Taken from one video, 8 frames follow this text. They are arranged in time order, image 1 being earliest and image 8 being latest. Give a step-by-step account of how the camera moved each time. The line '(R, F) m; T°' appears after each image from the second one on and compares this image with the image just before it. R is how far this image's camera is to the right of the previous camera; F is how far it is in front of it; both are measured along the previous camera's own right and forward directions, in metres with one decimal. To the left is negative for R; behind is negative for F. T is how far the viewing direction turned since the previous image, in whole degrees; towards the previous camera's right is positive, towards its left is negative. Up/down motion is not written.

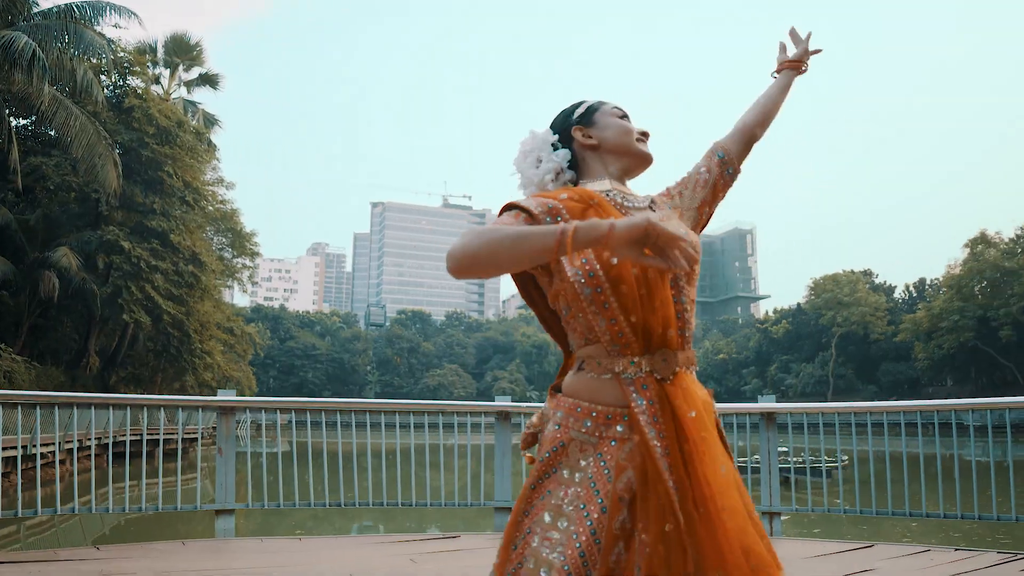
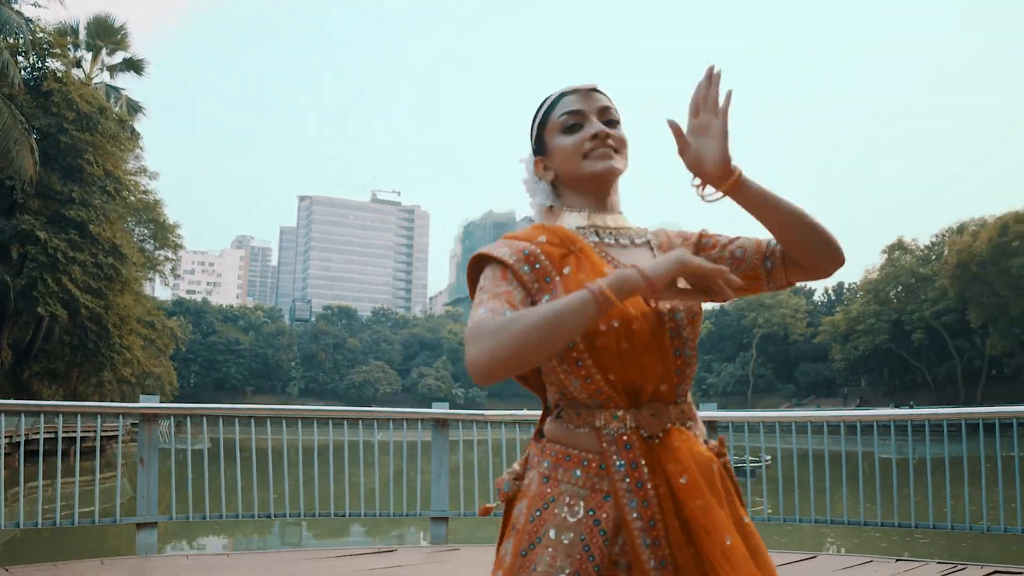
(-0.1, -0.1) m; +6°
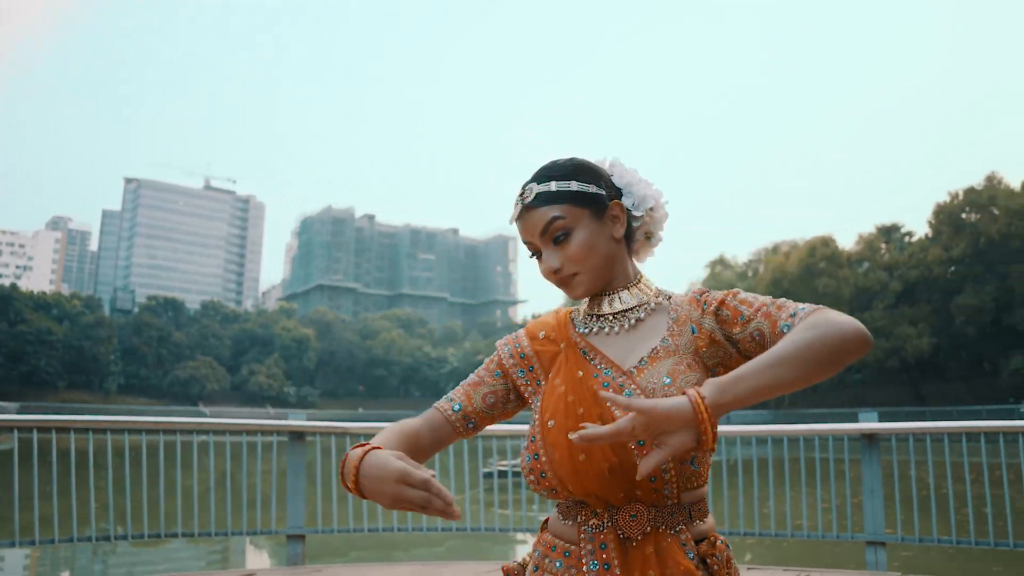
(-0.4, -0.1) m; +13°
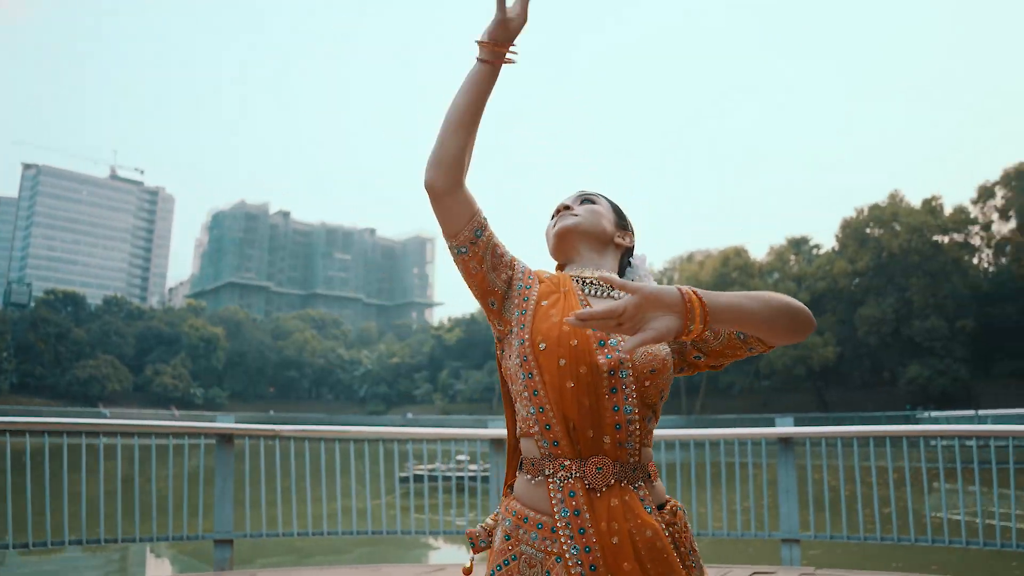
(-0.2, -0.1) m; +7°
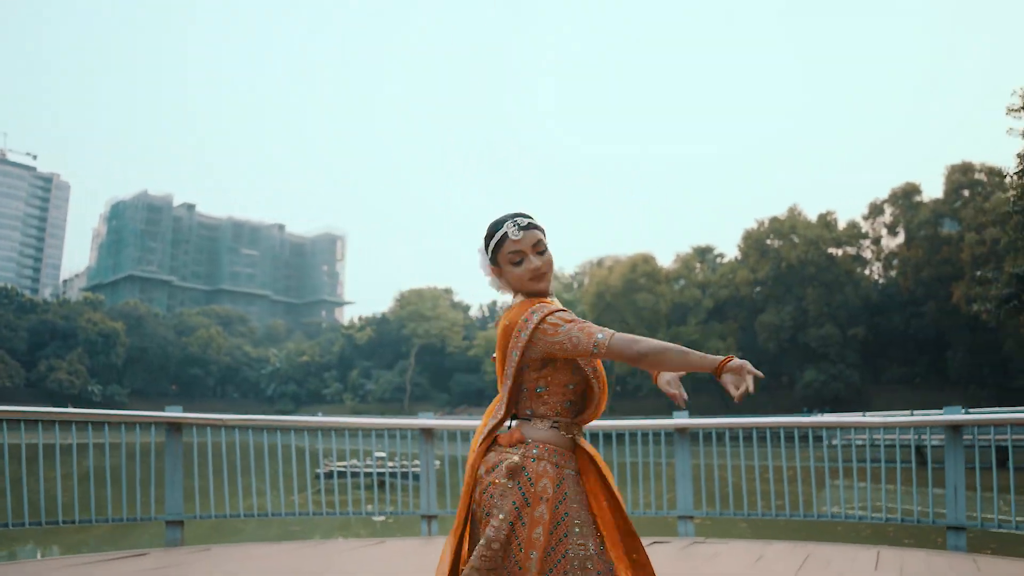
(-0.2, -0.3) m; +7°
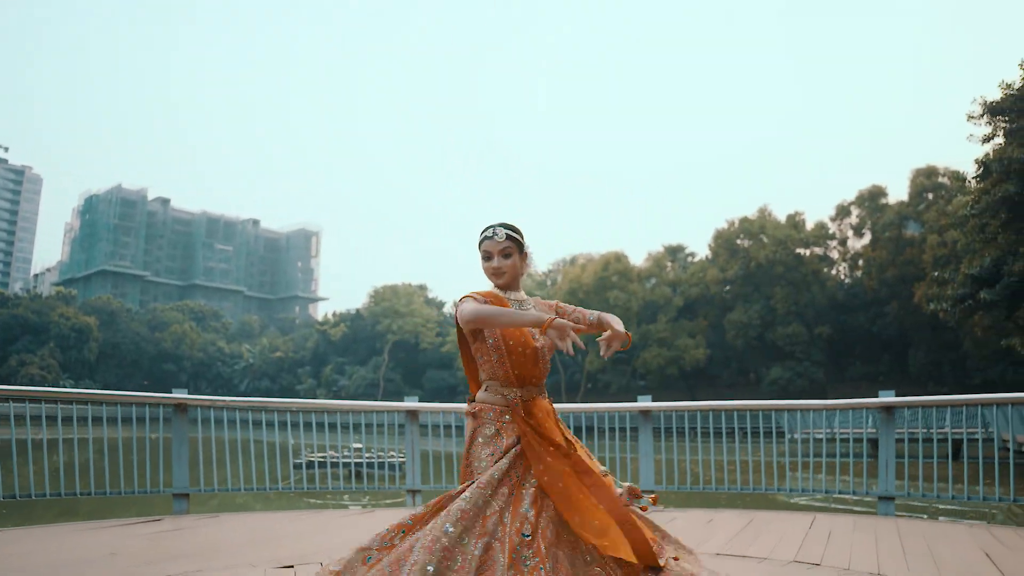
(+0.1, -0.3) m; +2°
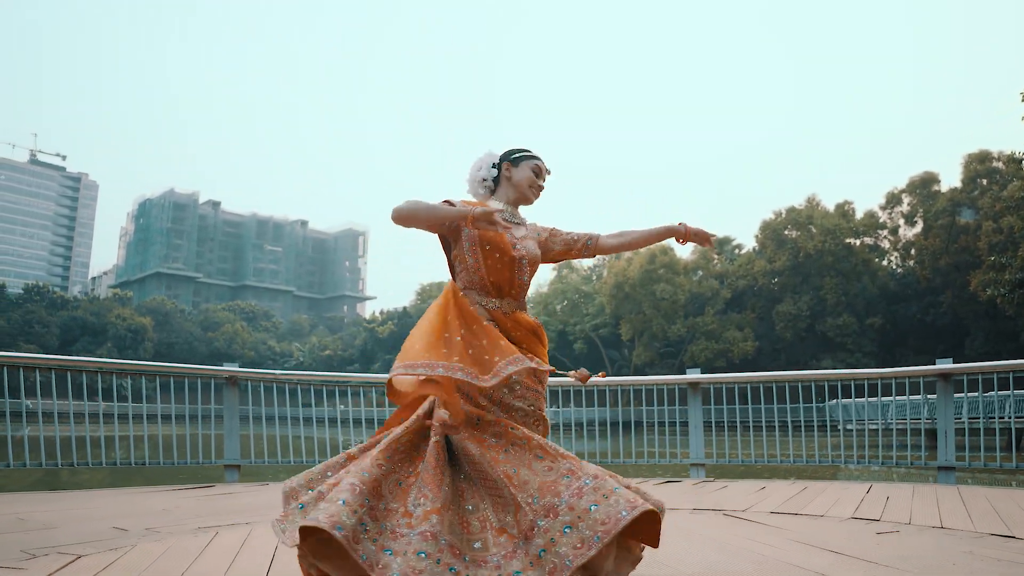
(0.0, +0.1) m; -3°
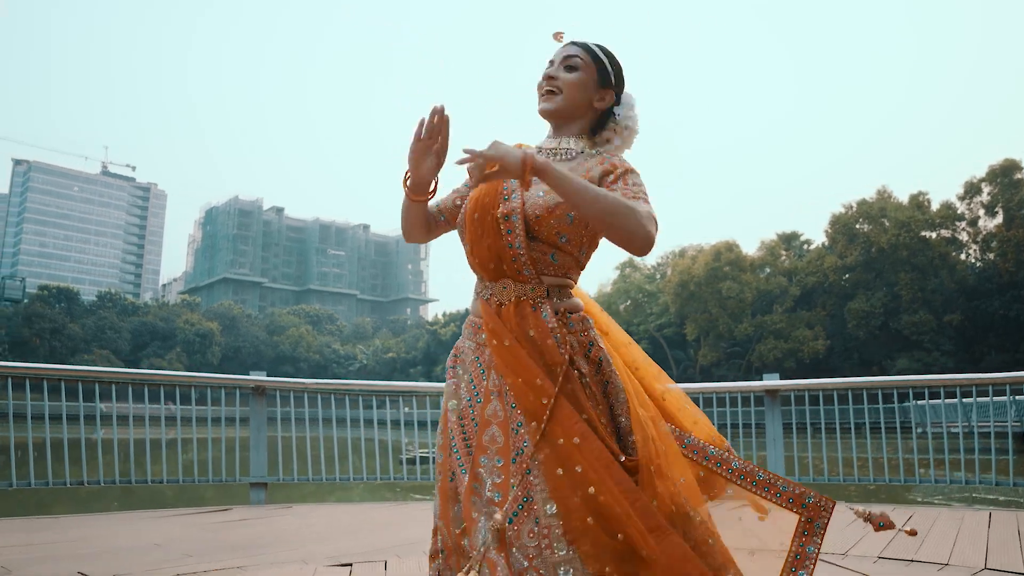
(+0.1, +0.5) m; -5°
